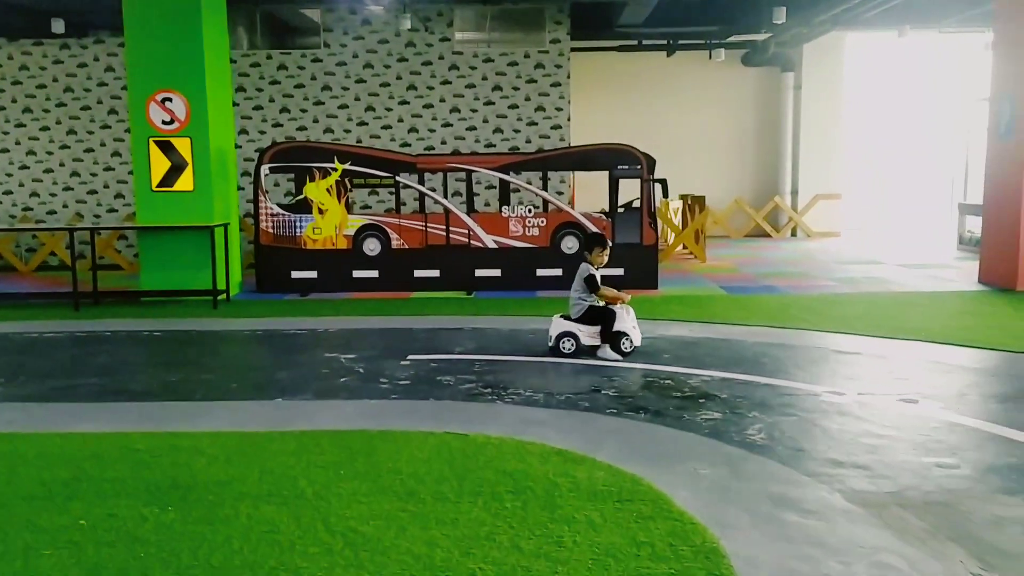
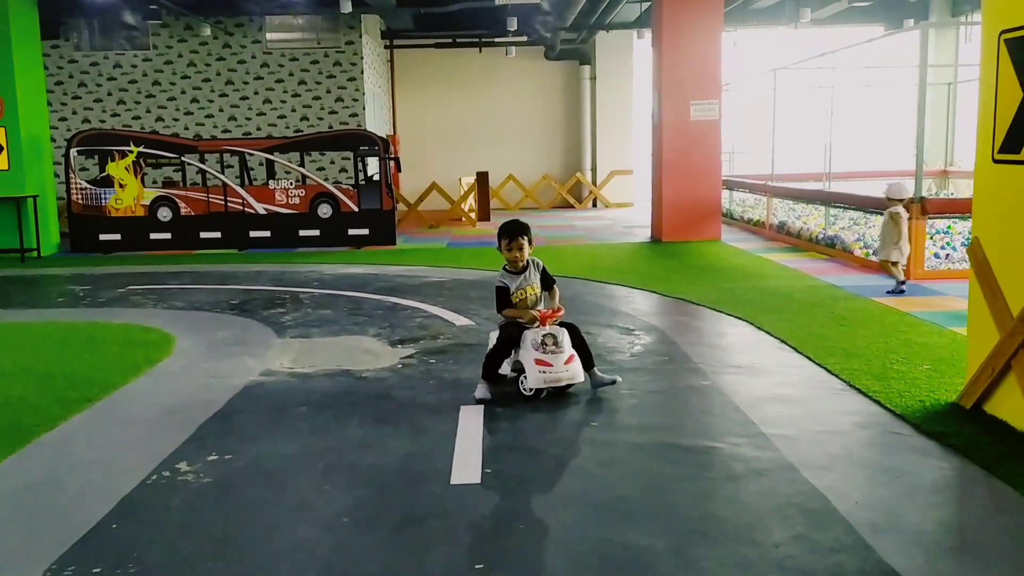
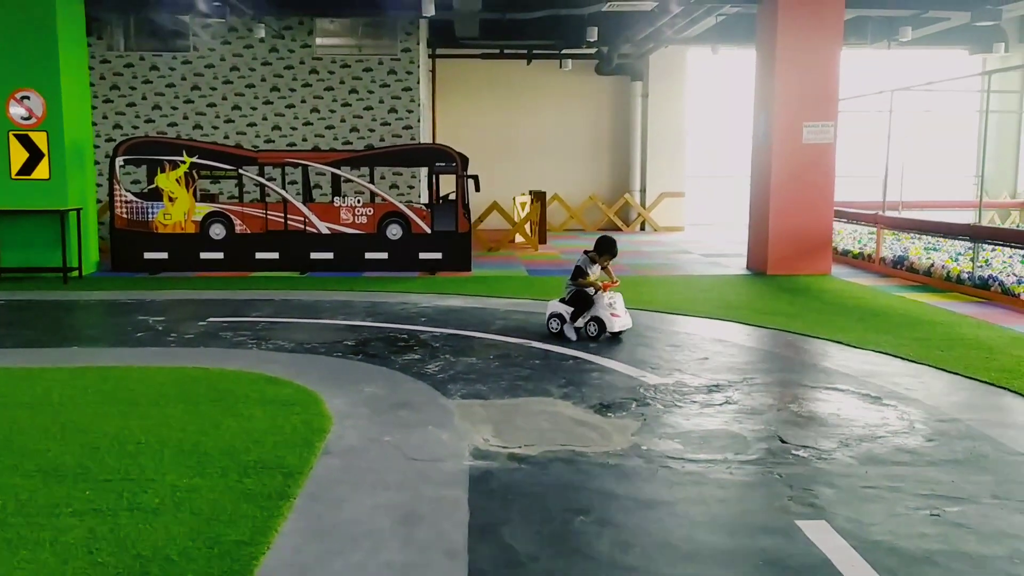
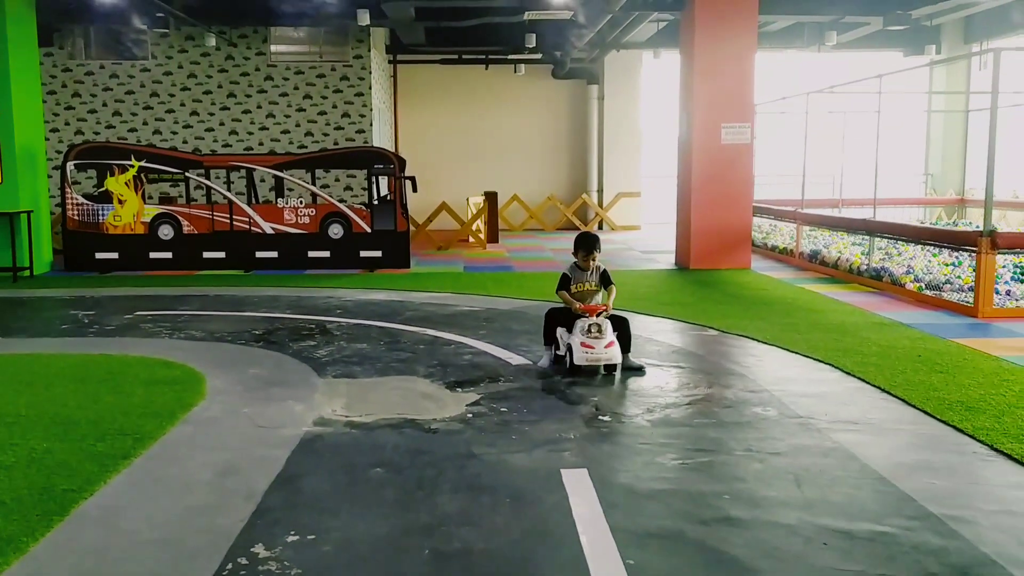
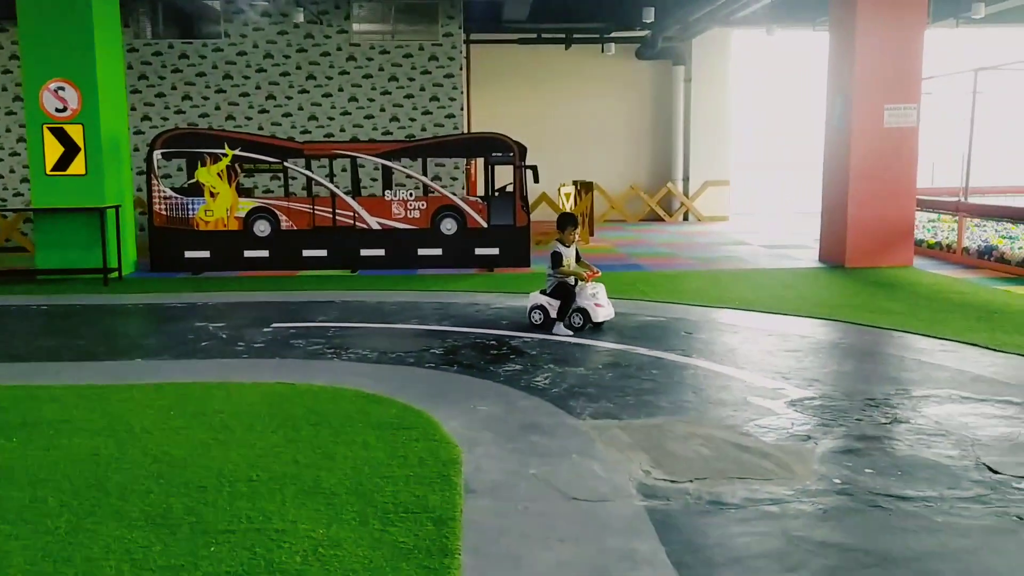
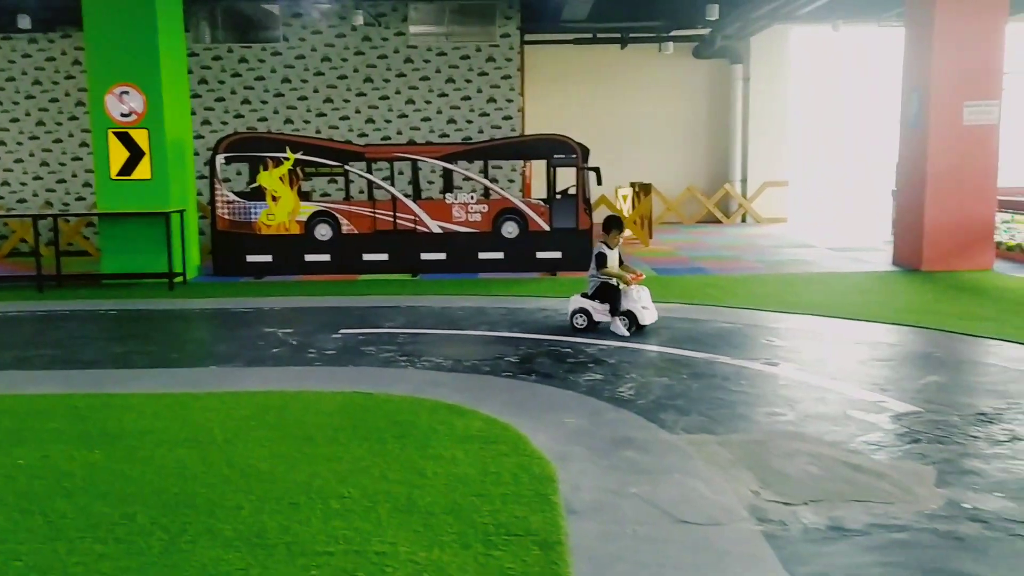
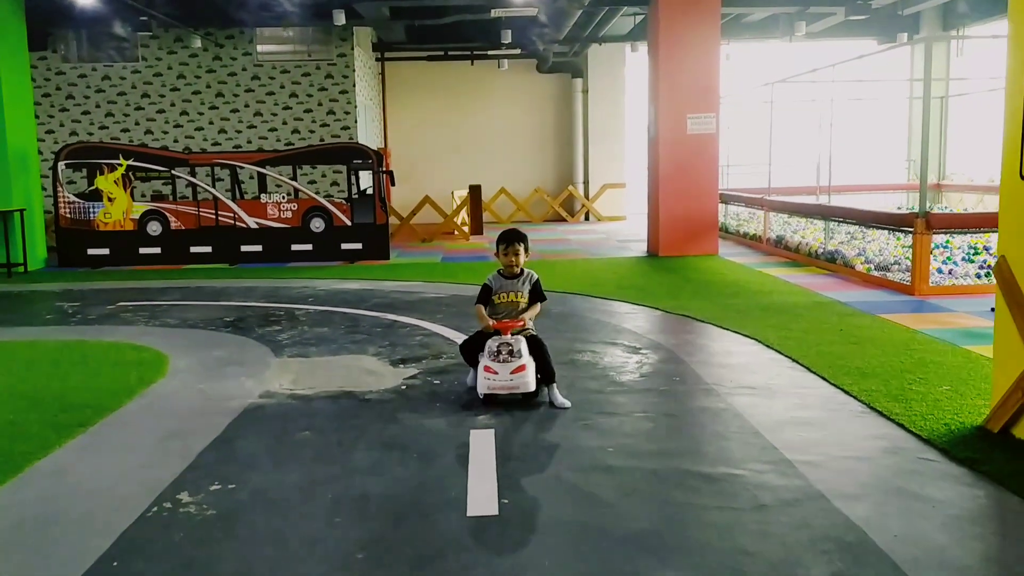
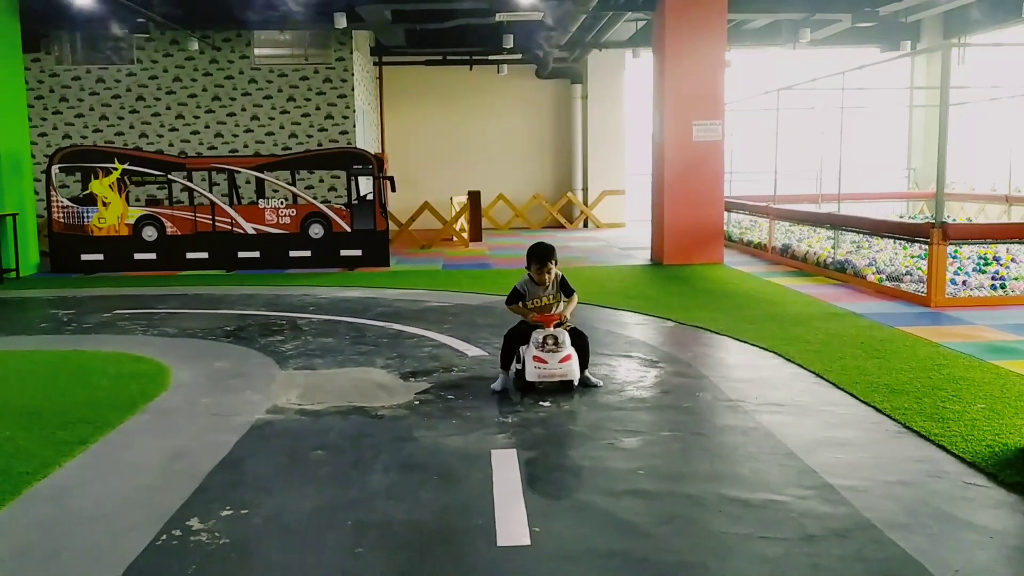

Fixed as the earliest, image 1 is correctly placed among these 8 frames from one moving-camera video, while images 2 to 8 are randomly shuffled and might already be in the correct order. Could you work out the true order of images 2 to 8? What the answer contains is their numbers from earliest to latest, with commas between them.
6, 5, 3, 4, 8, 7, 2
